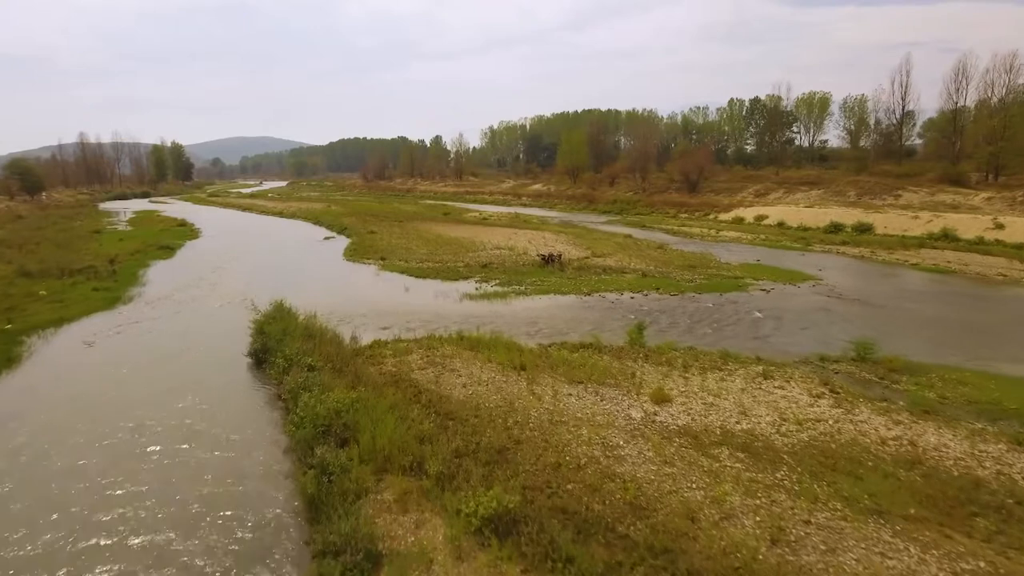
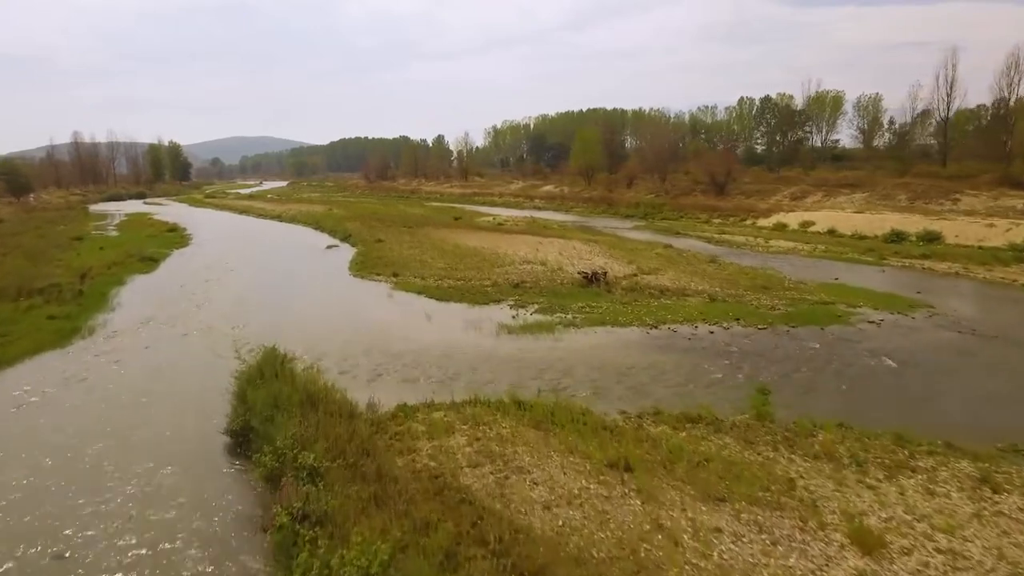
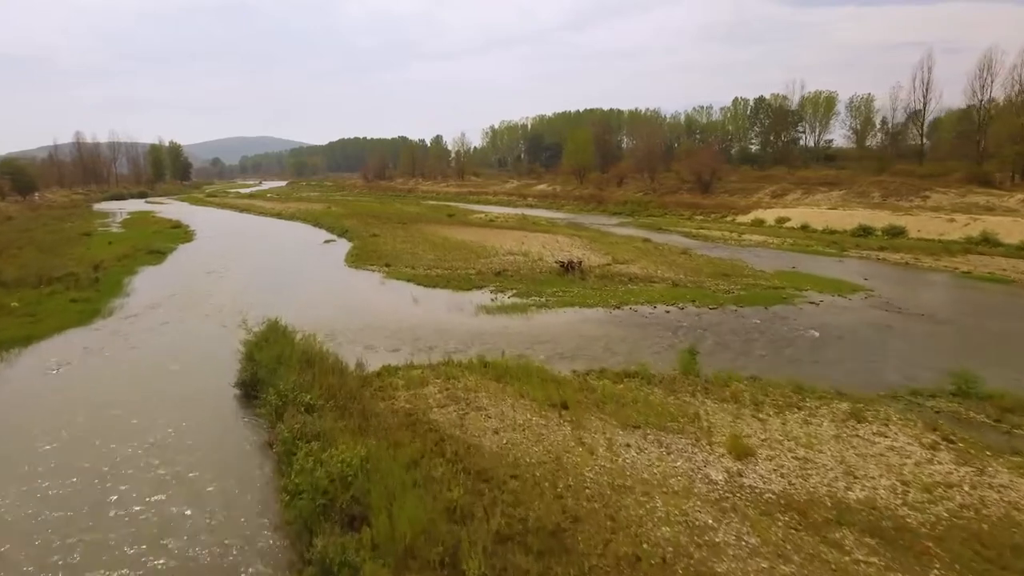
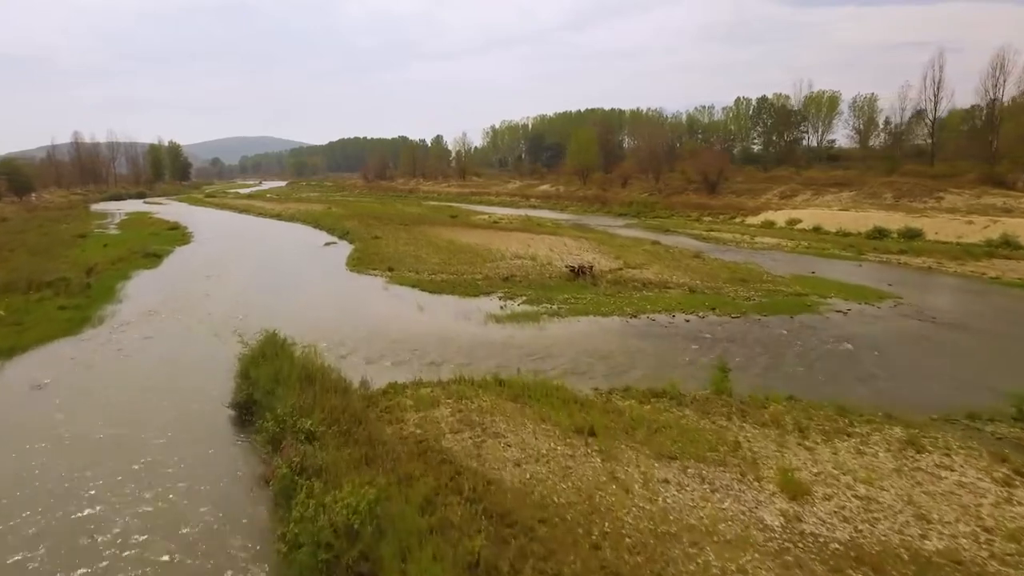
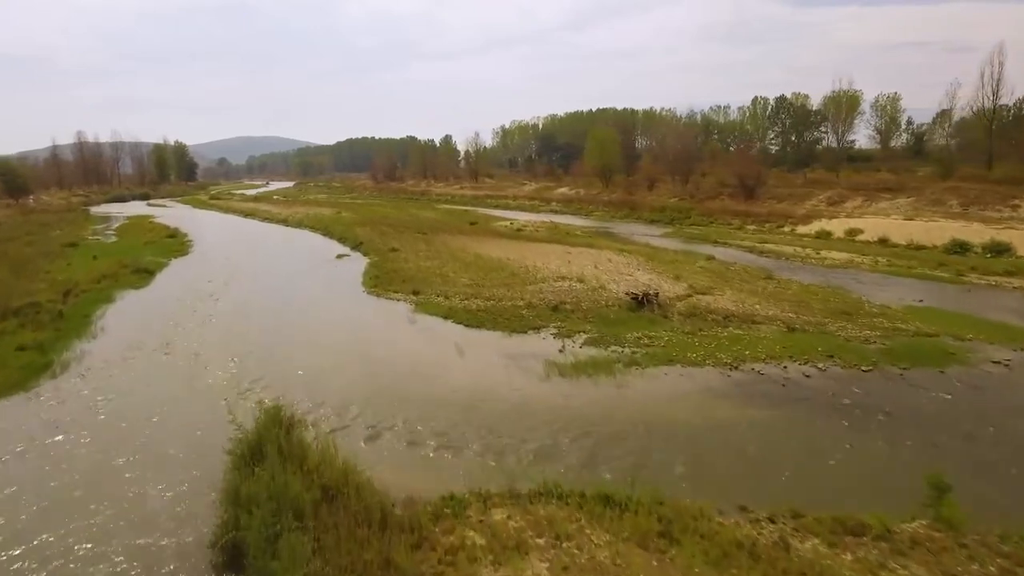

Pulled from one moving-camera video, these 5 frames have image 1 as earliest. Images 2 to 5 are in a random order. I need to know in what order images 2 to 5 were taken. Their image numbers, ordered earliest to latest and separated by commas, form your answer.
3, 4, 2, 5
